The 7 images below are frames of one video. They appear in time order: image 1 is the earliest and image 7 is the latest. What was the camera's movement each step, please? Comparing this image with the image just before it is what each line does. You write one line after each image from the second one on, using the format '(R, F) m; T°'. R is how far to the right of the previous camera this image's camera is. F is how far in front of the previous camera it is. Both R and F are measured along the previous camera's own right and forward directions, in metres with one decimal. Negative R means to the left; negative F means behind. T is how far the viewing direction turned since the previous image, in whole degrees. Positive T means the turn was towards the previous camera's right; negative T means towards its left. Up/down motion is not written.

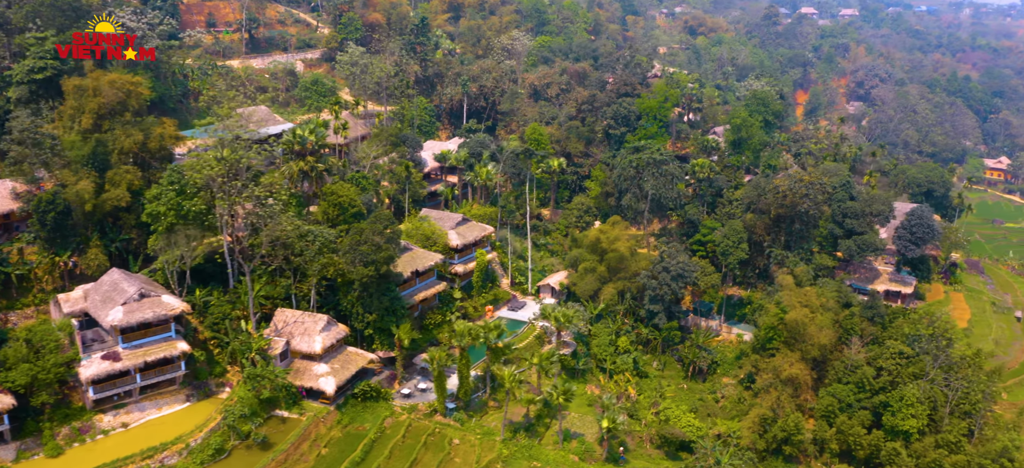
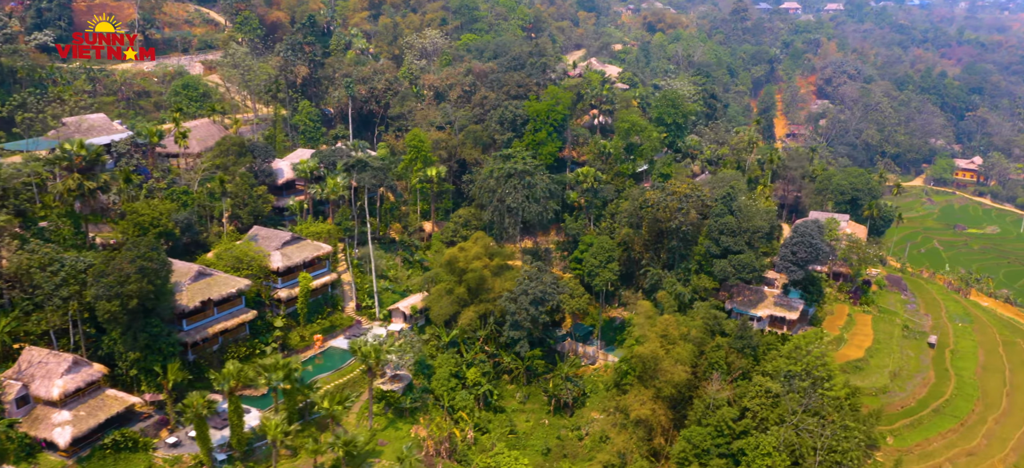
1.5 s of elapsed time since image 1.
(+12.1, +6.1) m; -1°
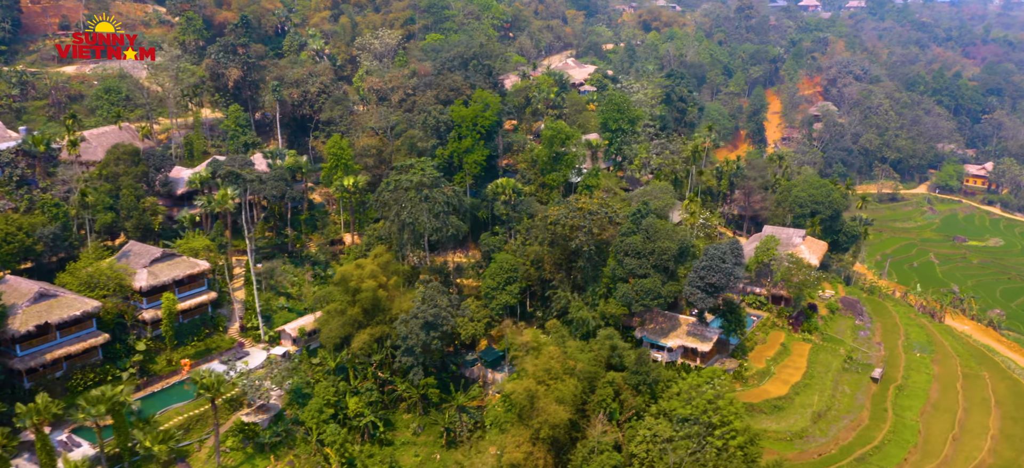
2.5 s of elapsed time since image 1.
(+9.3, +4.6) m; -3°
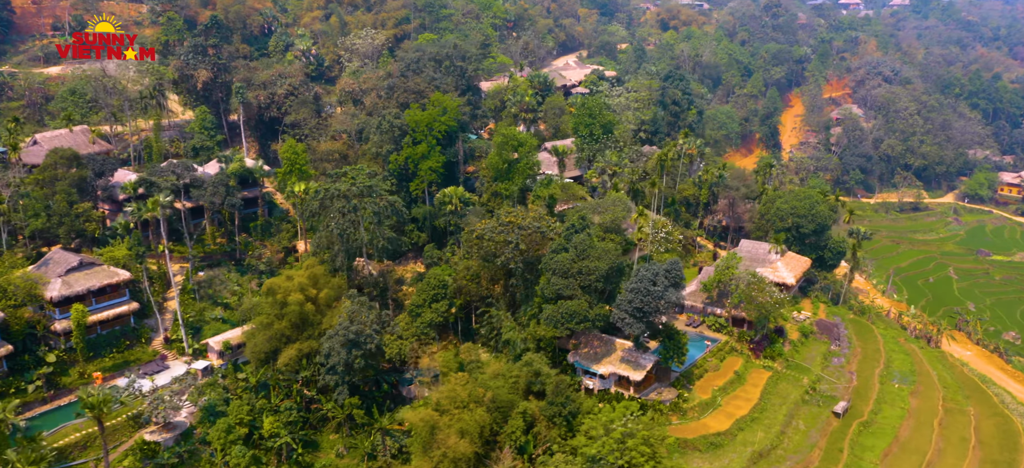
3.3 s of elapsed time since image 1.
(+7.2, +3.3) m; -4°
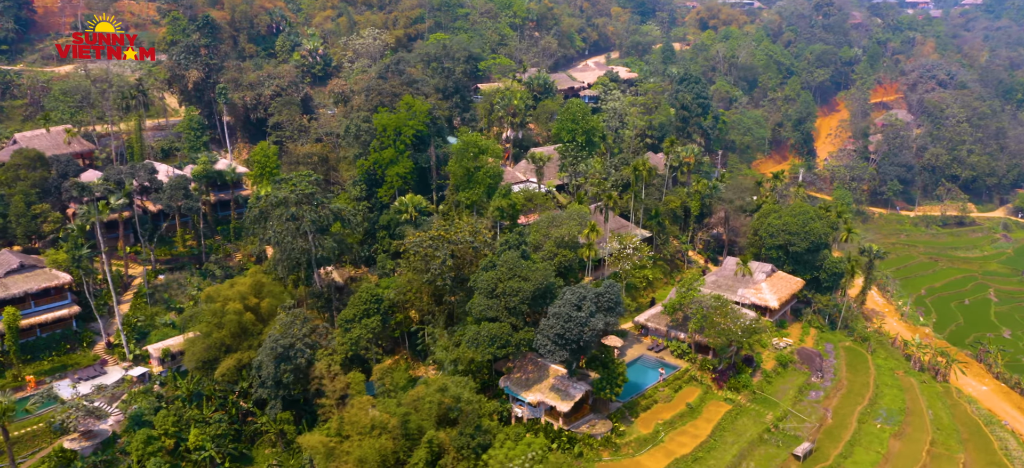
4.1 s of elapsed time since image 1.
(+7.4, +3.1) m; -5°
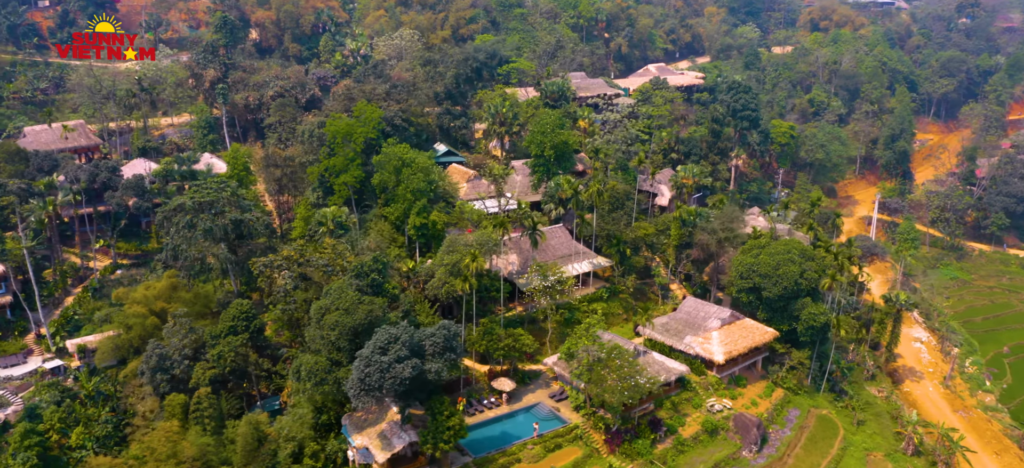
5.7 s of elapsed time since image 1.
(+14.9, +5.9) m; -12°
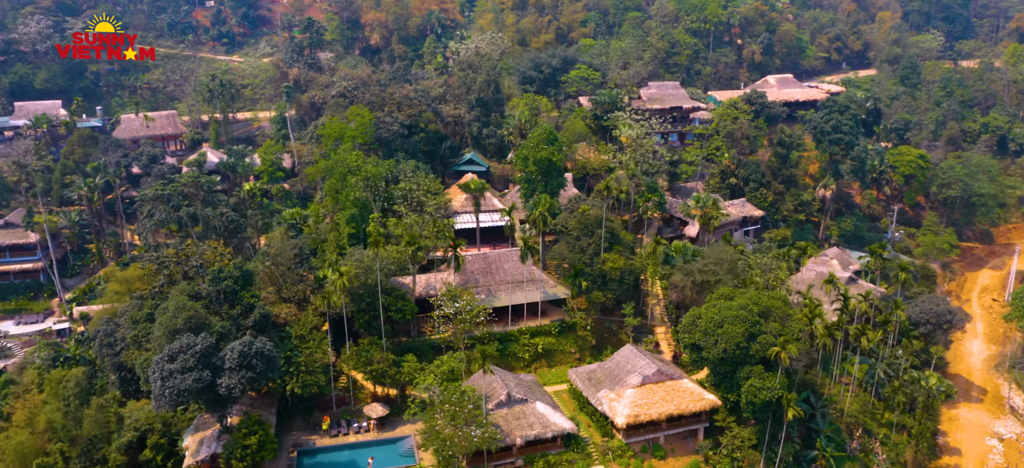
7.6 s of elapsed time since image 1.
(+17.6, +5.9) m; -18°
